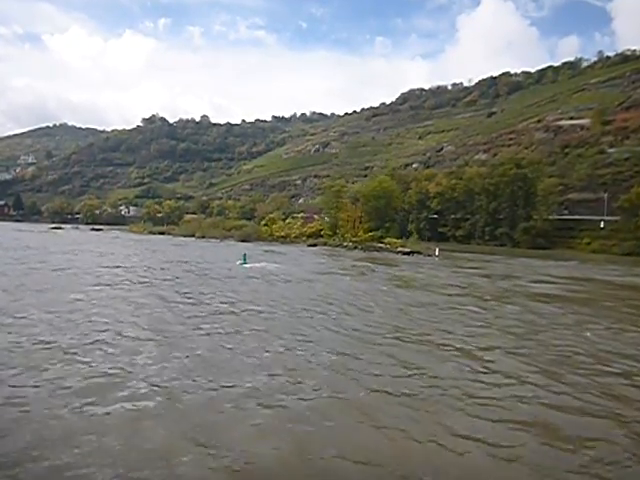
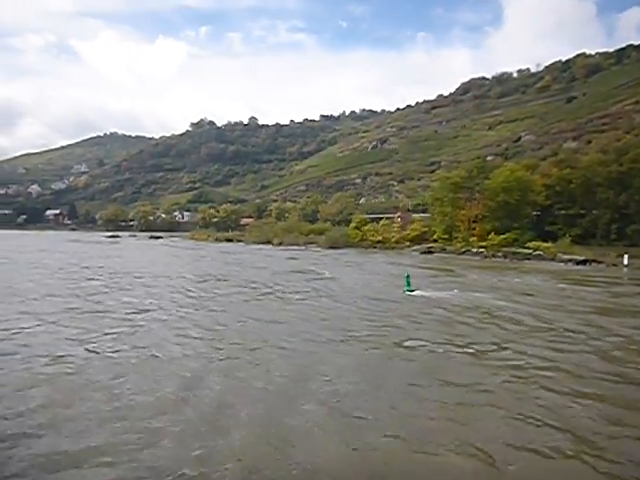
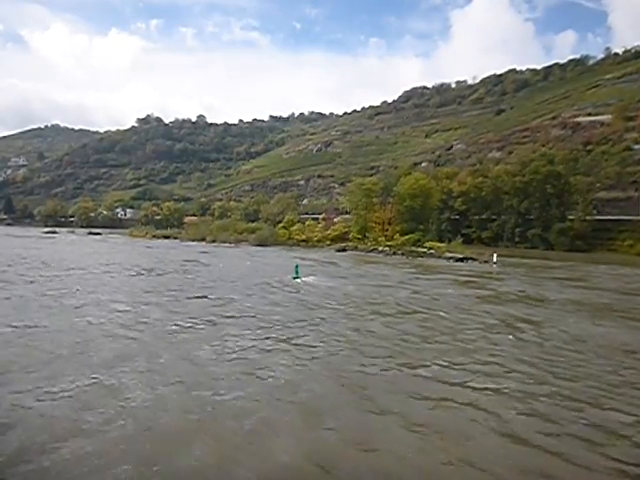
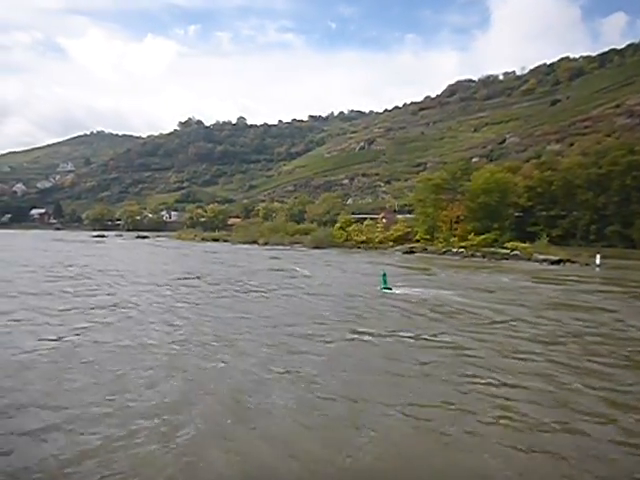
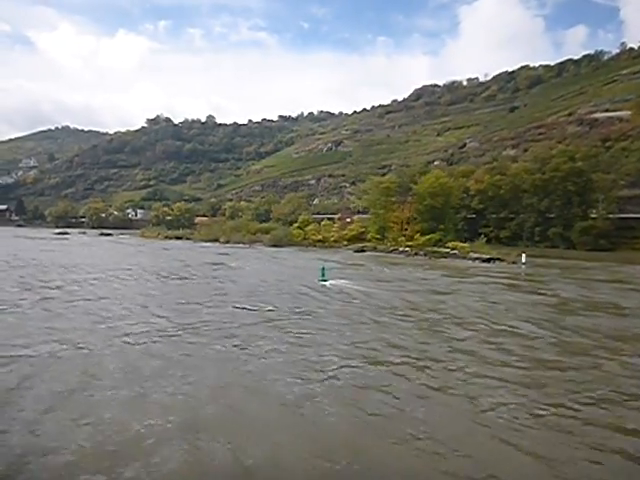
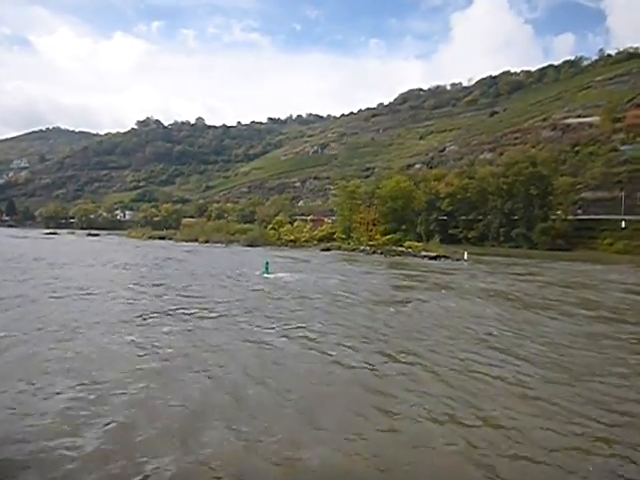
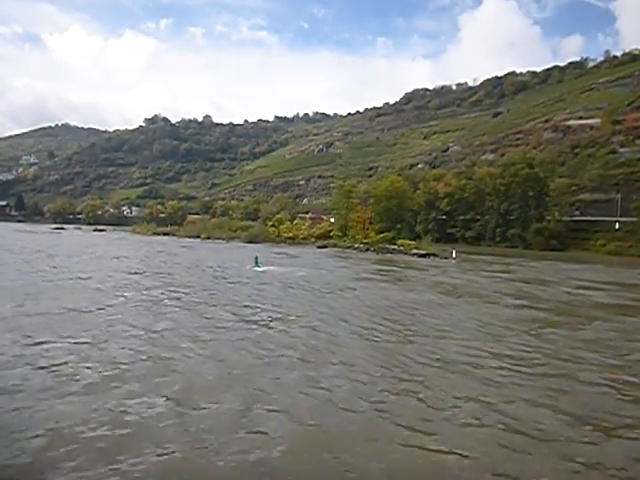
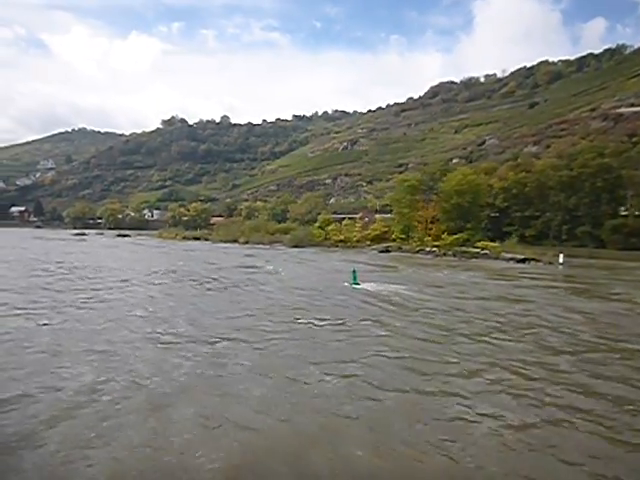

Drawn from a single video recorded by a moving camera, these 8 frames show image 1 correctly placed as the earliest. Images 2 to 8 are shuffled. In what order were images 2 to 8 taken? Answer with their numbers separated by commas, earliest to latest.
7, 6, 3, 5, 8, 4, 2
